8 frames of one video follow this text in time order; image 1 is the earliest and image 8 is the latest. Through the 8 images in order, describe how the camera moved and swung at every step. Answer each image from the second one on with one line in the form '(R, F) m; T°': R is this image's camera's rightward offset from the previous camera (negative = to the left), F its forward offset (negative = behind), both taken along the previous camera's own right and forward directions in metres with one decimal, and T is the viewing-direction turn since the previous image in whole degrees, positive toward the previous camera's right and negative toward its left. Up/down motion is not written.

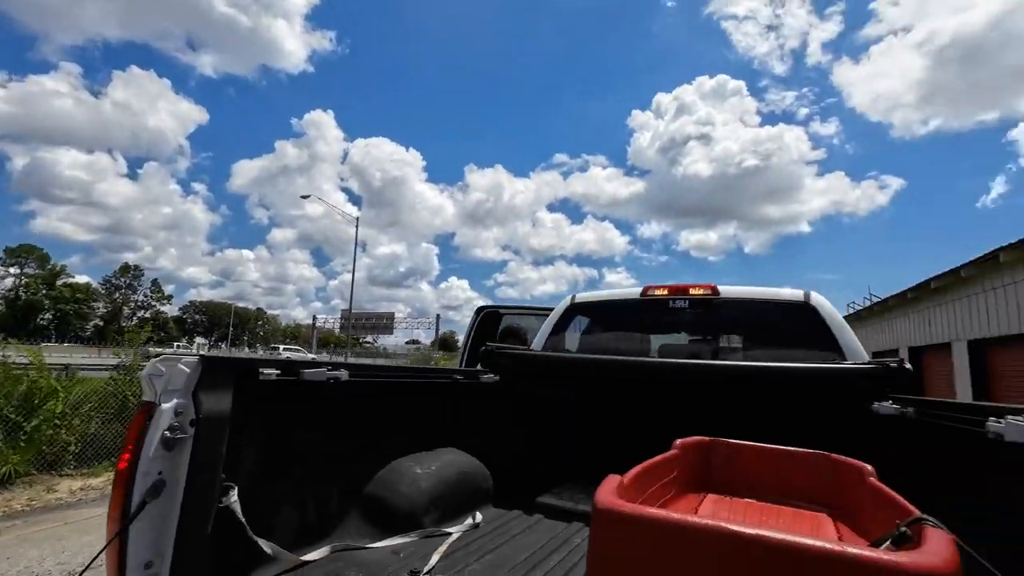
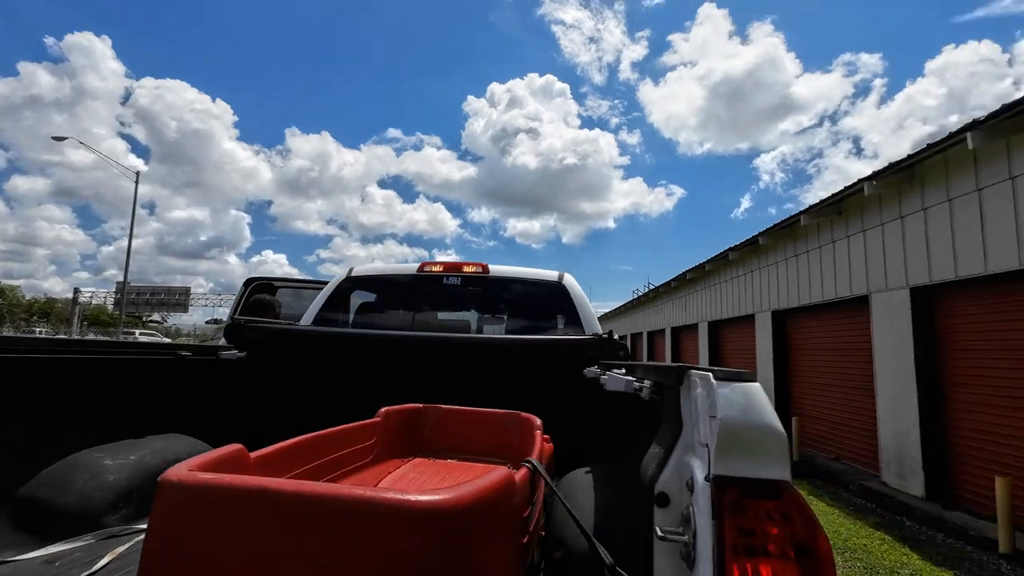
(+0.4, 0.0) m; +20°
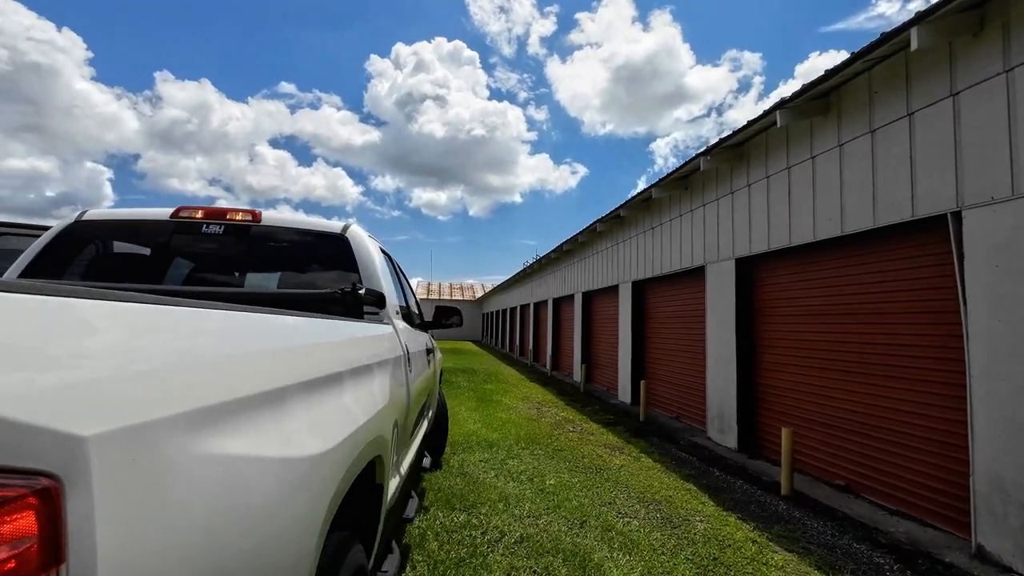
(+0.8, +0.2) m; +11°
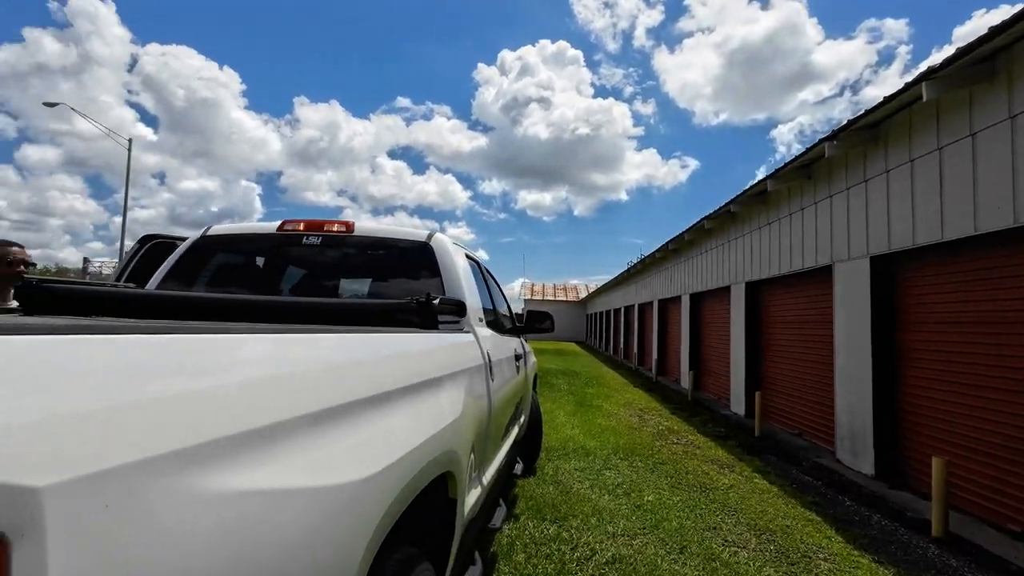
(+0.1, +0.1) m; -12°
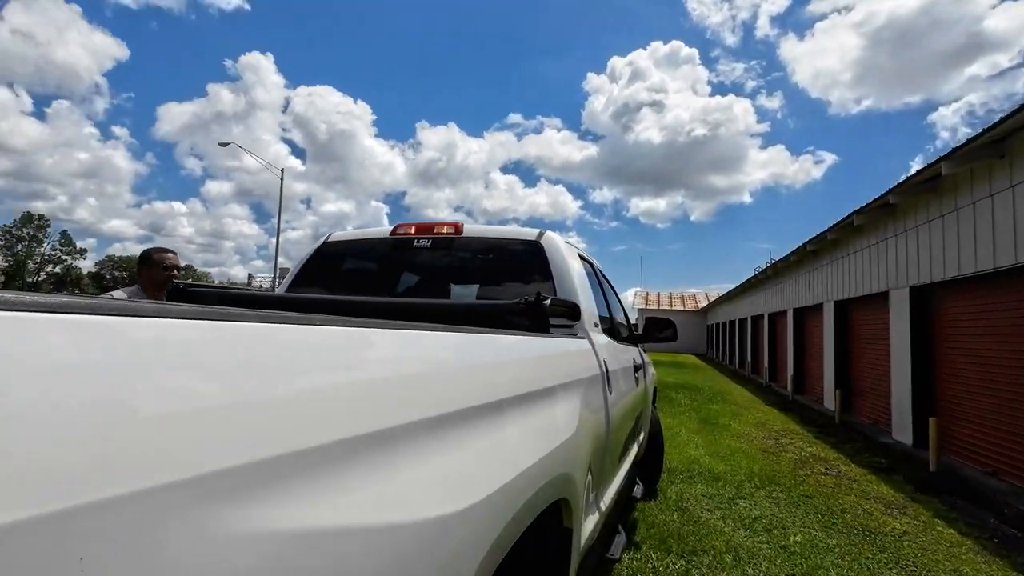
(0.0, +0.3) m; -13°
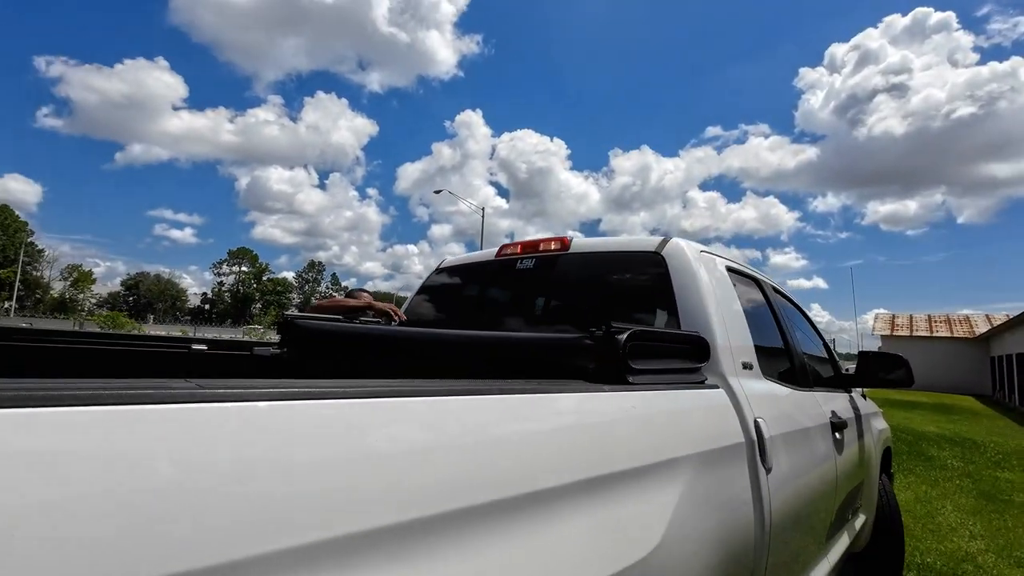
(+0.4, +0.7) m; -22°
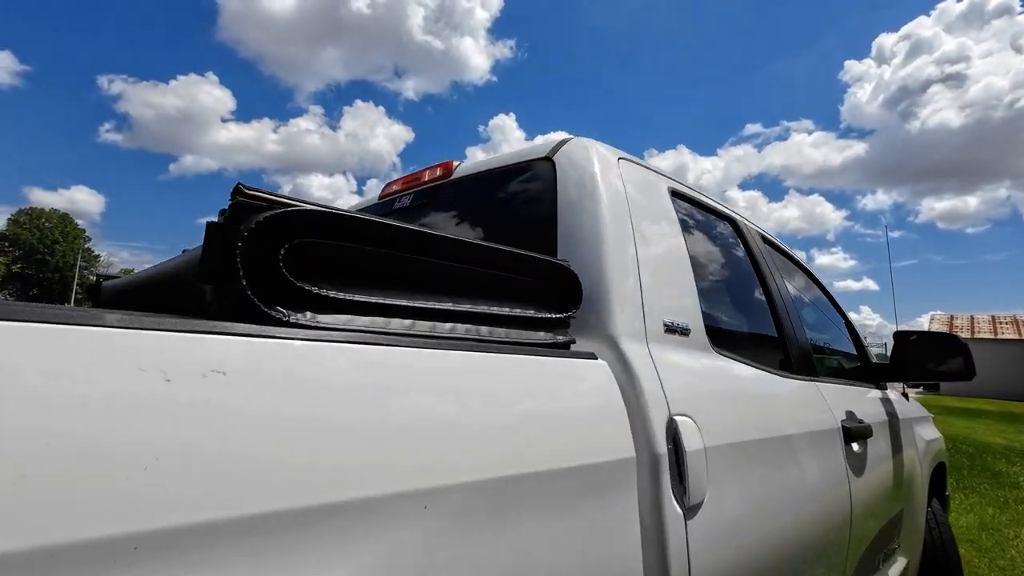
(+0.7, +0.8) m; -4°
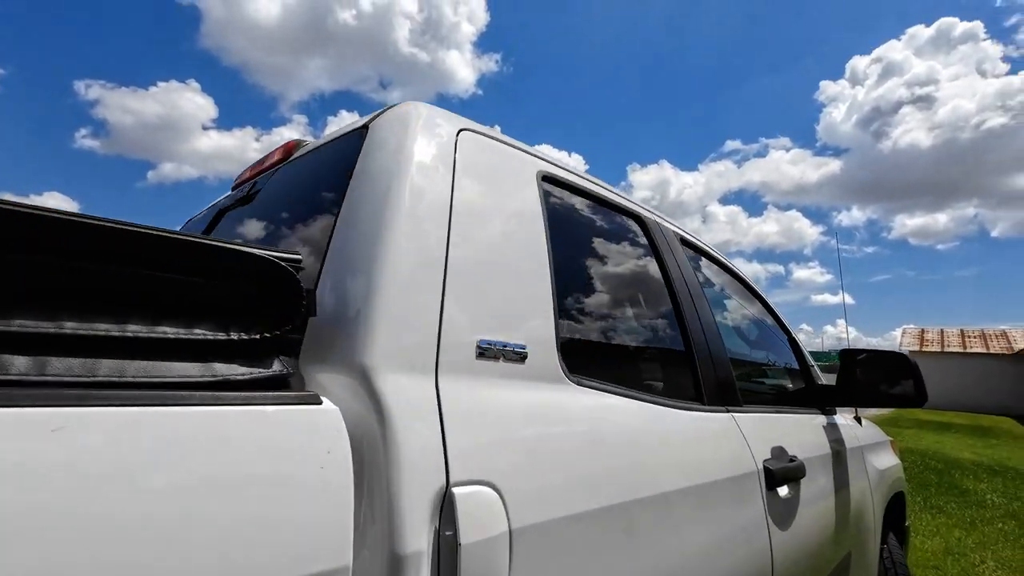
(+0.4, +0.3) m; +2°
